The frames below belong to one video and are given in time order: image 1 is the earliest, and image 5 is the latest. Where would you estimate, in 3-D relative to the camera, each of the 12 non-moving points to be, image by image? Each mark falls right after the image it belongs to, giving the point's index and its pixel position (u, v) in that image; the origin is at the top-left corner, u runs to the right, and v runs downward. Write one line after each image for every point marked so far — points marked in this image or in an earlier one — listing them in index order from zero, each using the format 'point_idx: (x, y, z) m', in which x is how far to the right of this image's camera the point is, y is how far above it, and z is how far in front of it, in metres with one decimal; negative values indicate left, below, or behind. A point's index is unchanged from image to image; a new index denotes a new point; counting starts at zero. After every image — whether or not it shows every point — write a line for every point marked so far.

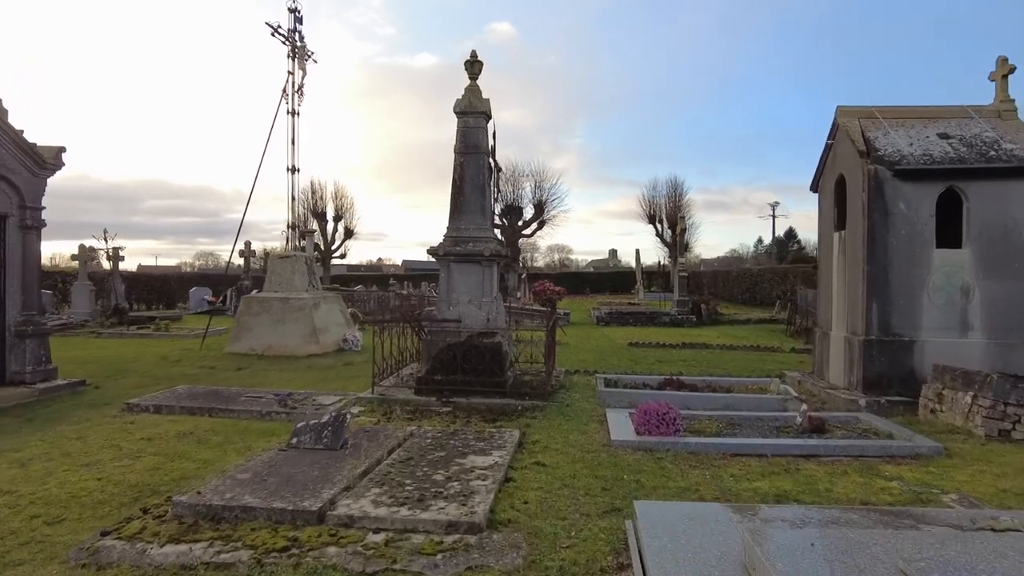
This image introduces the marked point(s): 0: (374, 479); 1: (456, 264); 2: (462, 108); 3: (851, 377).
0: (-0.8, -1.2, +4.0) m
1: (-0.6, +0.3, +7.3) m
2: (-0.6, +2.0, +7.4) m
3: (+3.7, -1.0, +7.3) m
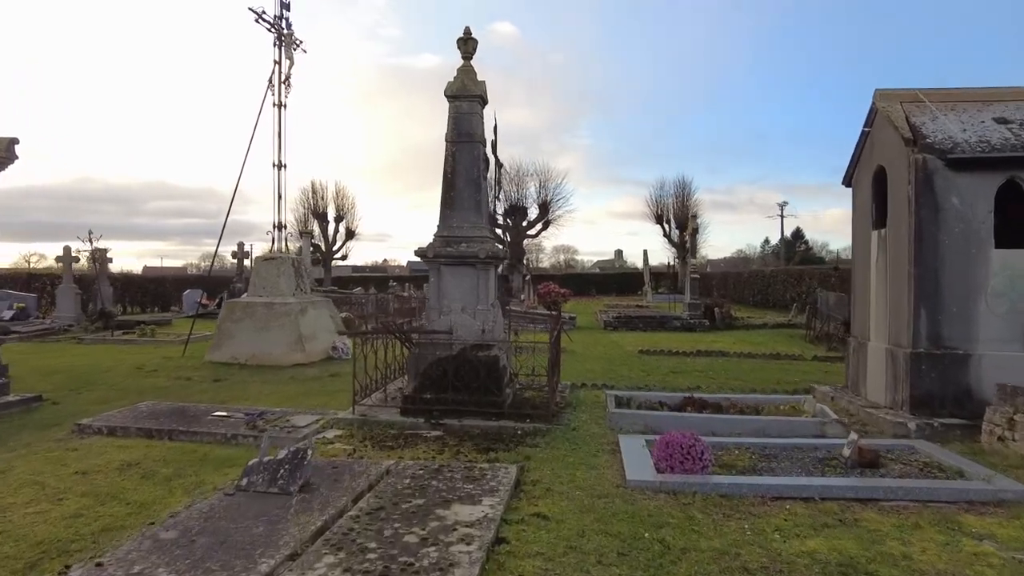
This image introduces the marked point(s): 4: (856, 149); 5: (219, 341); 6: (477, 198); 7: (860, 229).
0: (-0.9, -1.2, +3.1) m
1: (-0.6, +0.2, +6.5) m
2: (-0.6, +2.0, +6.6) m
3: (+3.7, -1.0, +6.4) m
4: (+3.9, +1.6, +7.4) m
5: (-4.9, -0.9, +11.1) m
6: (-0.4, +0.9, +6.6) m
7: (+3.9, +0.7, +7.5) m
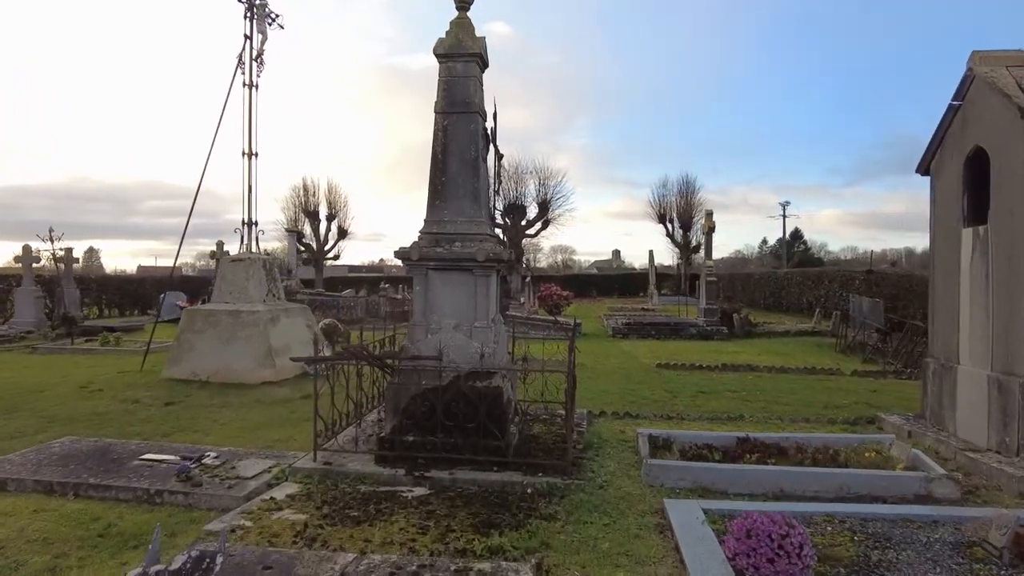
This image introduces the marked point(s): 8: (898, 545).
0: (-0.8, -1.3, +1.8) m
1: (-0.6, +0.1, +5.1) m
2: (-0.5, +1.9, +5.2) m
3: (+3.8, -1.1, +5.0) m
4: (+3.9, +1.5, +6.0) m
5: (-4.9, -1.0, +9.7) m
6: (-0.3, +0.8, +5.2) m
7: (+4.0, +0.6, +6.1) m
8: (+2.0, -1.3, +3.4) m
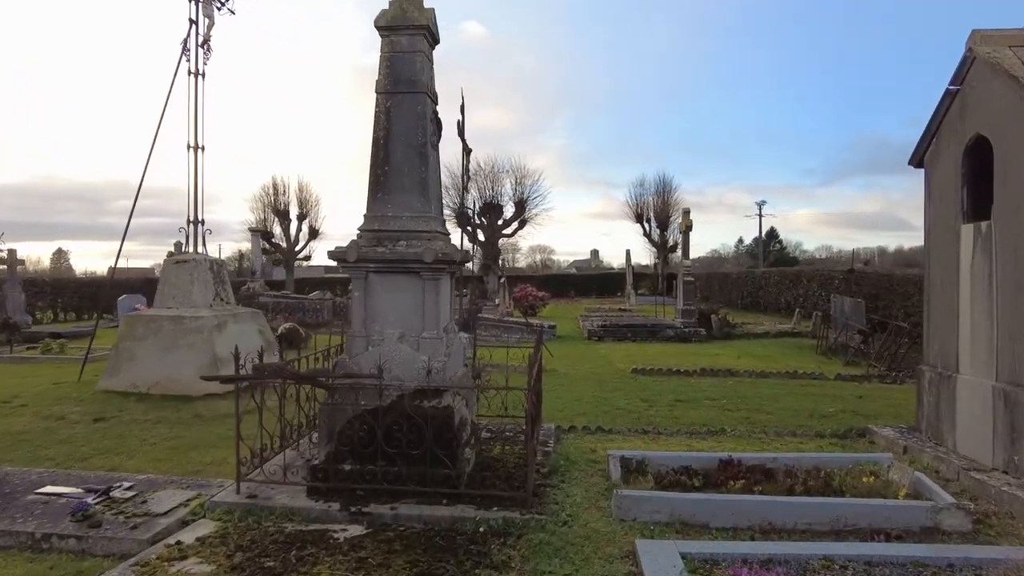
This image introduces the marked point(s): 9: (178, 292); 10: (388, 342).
0: (-1.0, -1.3, +1.1) m
1: (-0.9, +0.1, +4.5) m
2: (-0.9, +1.8, +4.5) m
3: (+3.5, -1.2, +4.5) m
4: (+3.6, +1.5, +5.5) m
5: (-5.4, -1.0, +8.9) m
6: (-0.6, +0.8, +4.6) m
7: (+3.6, +0.6, +5.6) m
8: (+1.8, -1.4, +2.9) m
9: (-4.6, -0.1, +9.2) m
10: (-0.8, -0.4, +4.4) m
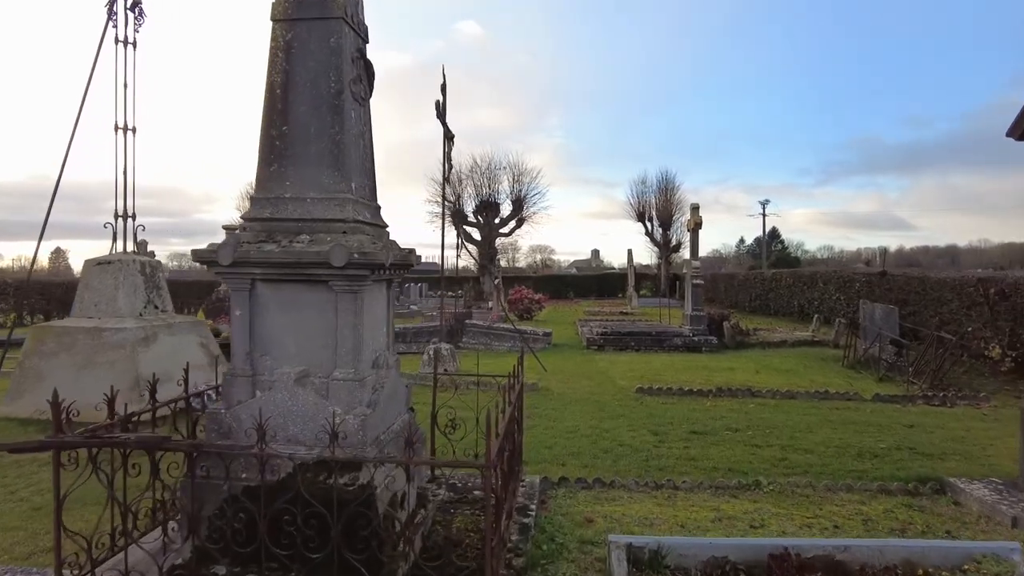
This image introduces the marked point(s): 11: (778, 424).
0: (-1.2, -1.4, -0.3) m
1: (-1.1, 0.0, +3.0) m
2: (-1.1, +1.8, +3.1) m
3: (+3.3, -1.2, +3.1) m
4: (+3.4, +1.4, +4.1) m
5: (-5.6, -1.1, +7.4) m
6: (-0.8, +0.7, +3.1) m
7: (+3.4, +0.5, +4.2) m
8: (+1.6, -1.5, +1.5) m
9: (-4.8, -0.1, +7.7) m
10: (-1.0, -0.4, +3.0) m
11: (+2.9, -1.5, +7.1) m
